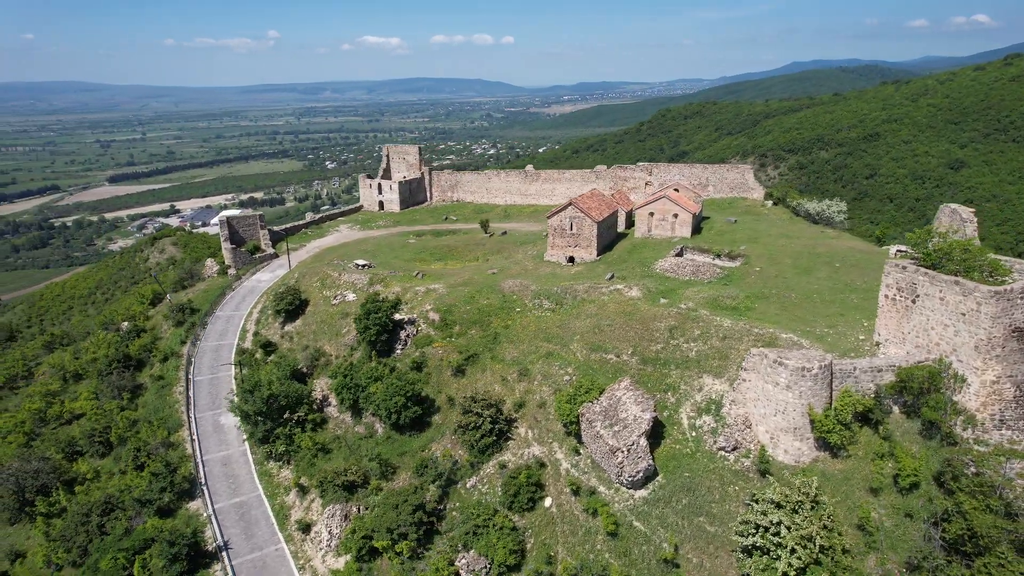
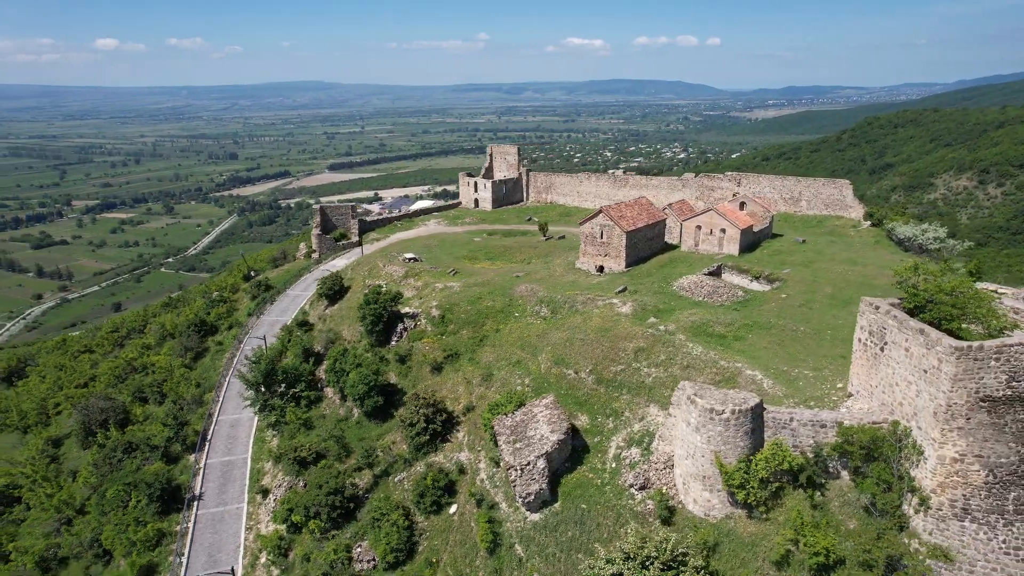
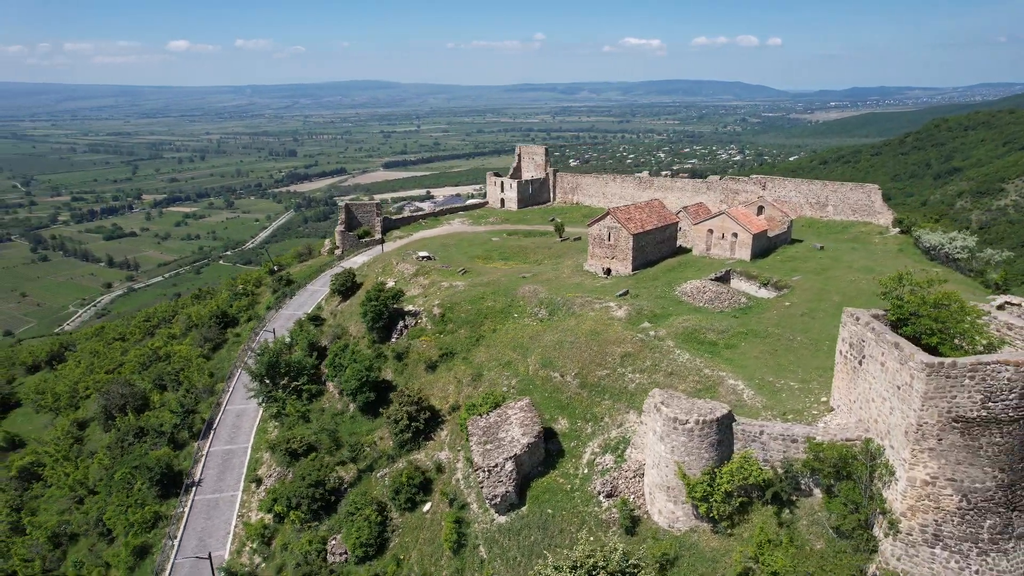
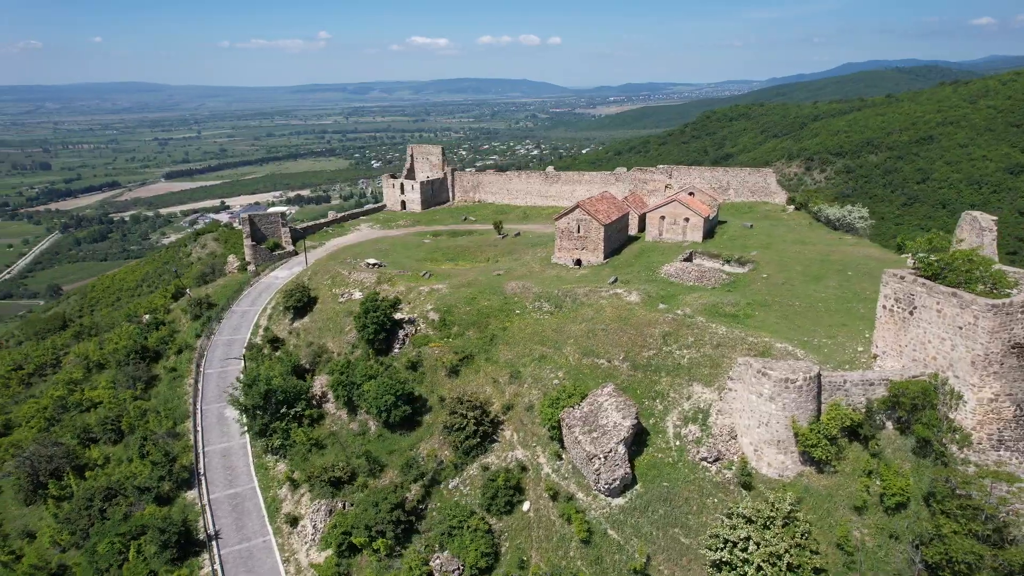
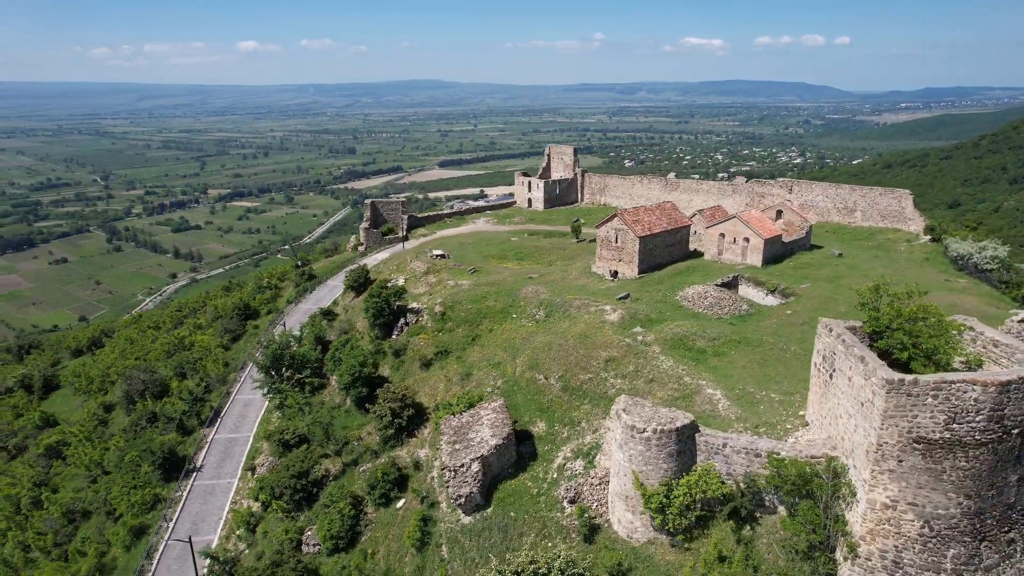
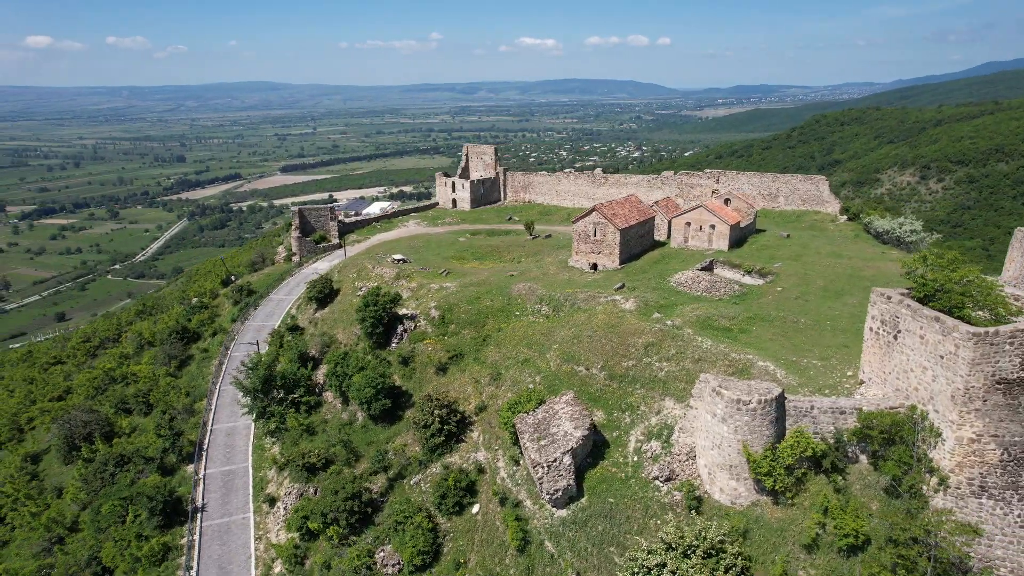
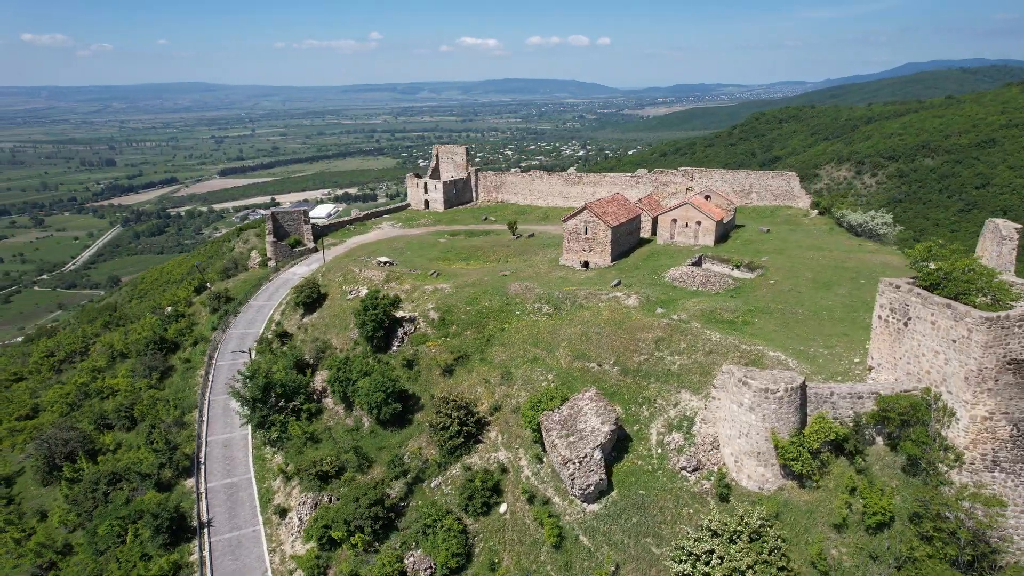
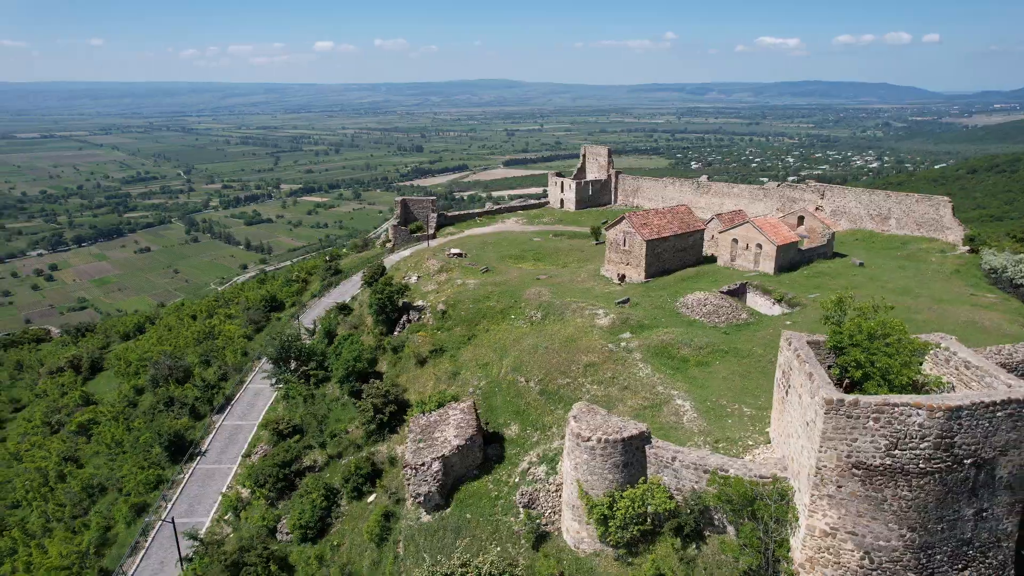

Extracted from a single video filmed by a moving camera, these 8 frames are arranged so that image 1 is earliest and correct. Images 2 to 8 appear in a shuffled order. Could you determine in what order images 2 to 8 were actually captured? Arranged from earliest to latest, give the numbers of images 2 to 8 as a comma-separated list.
4, 7, 6, 2, 3, 5, 8
